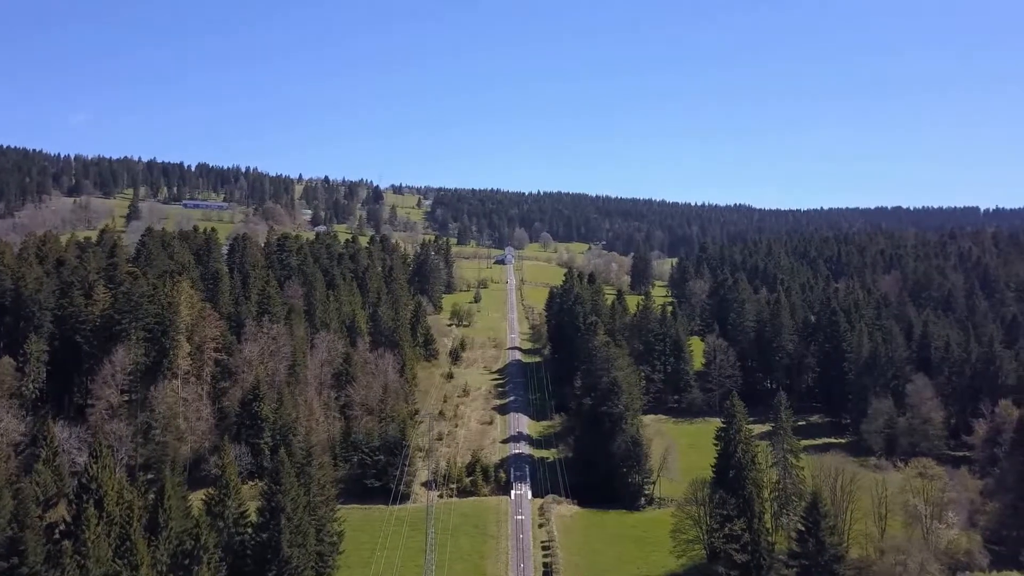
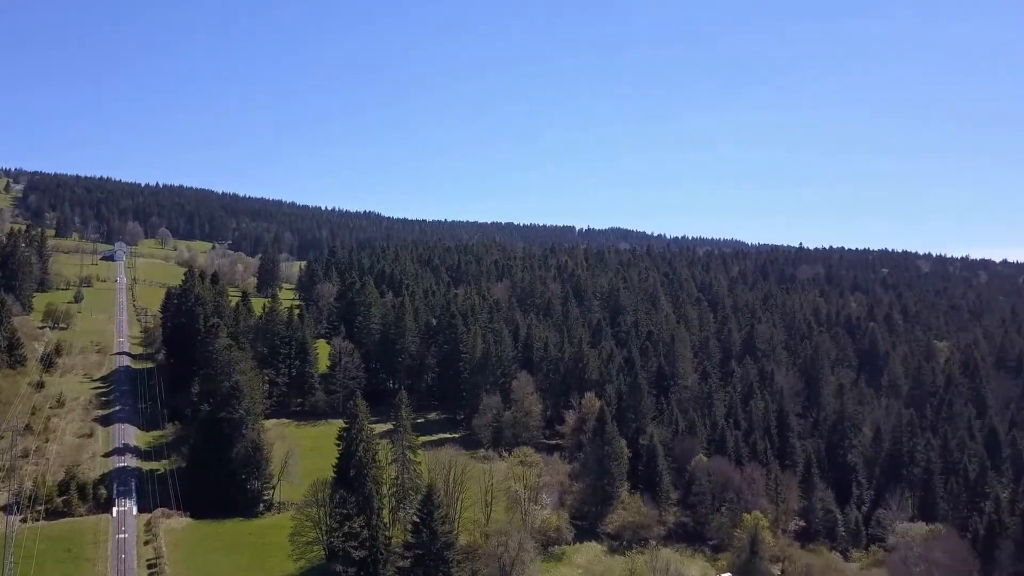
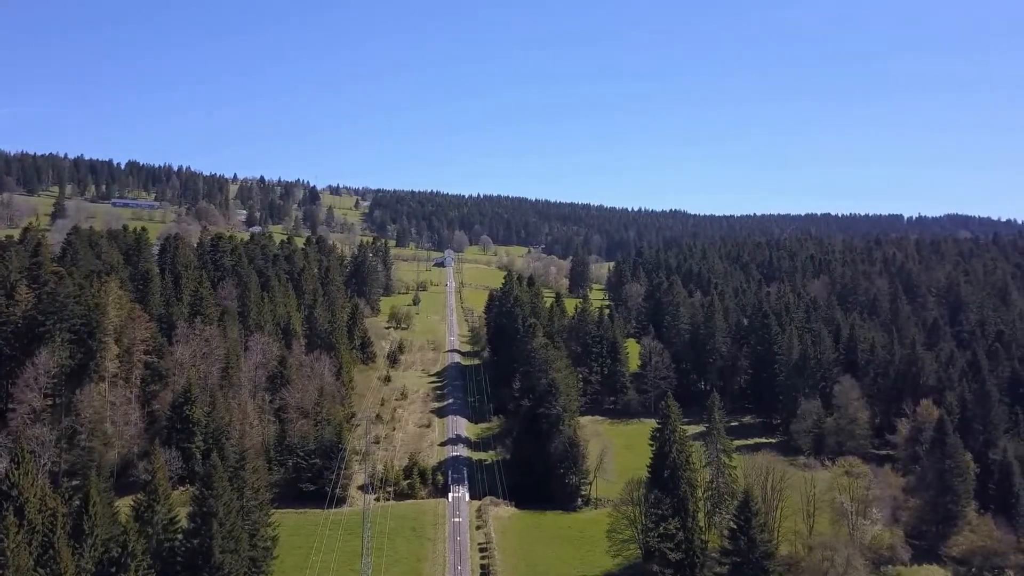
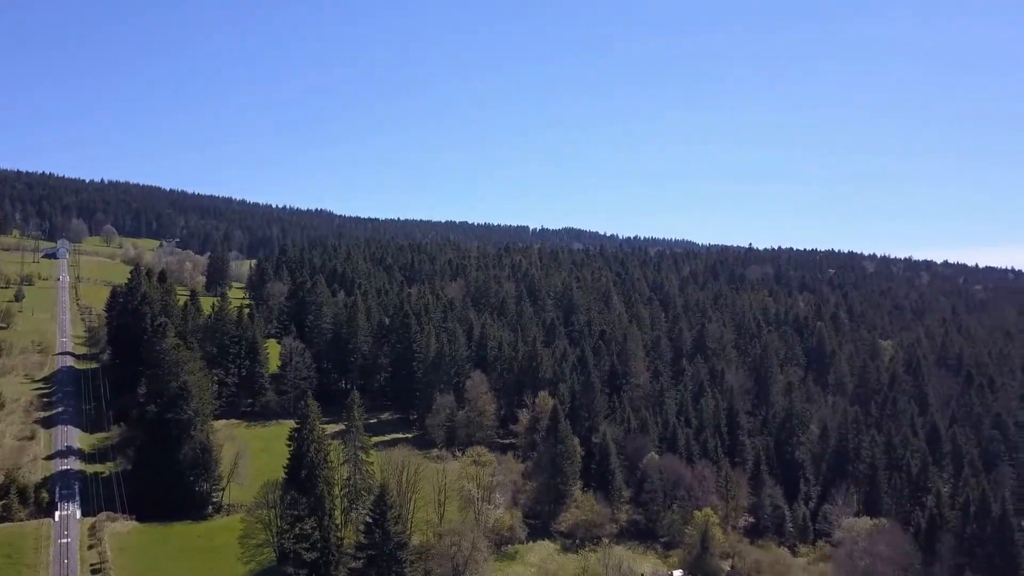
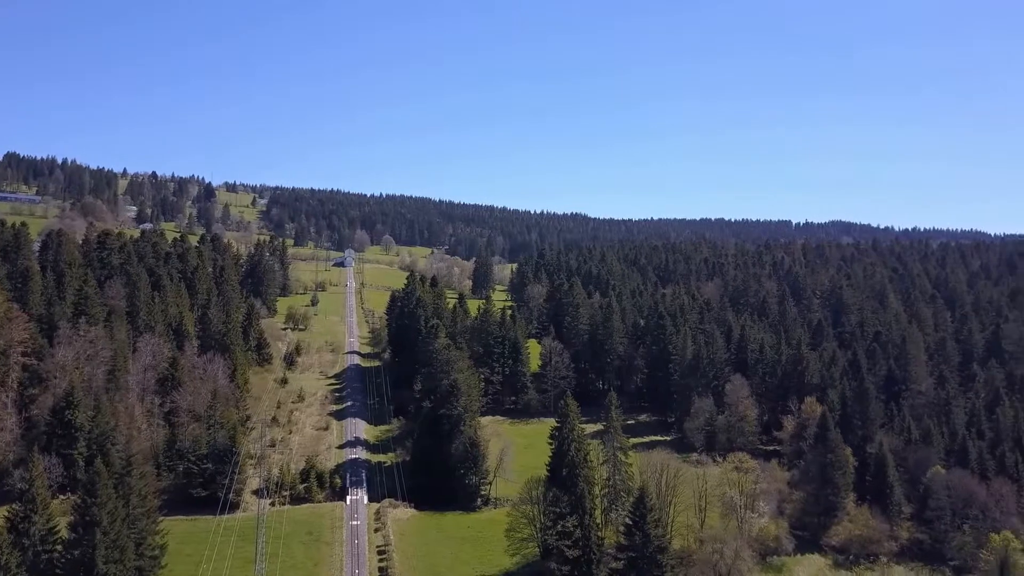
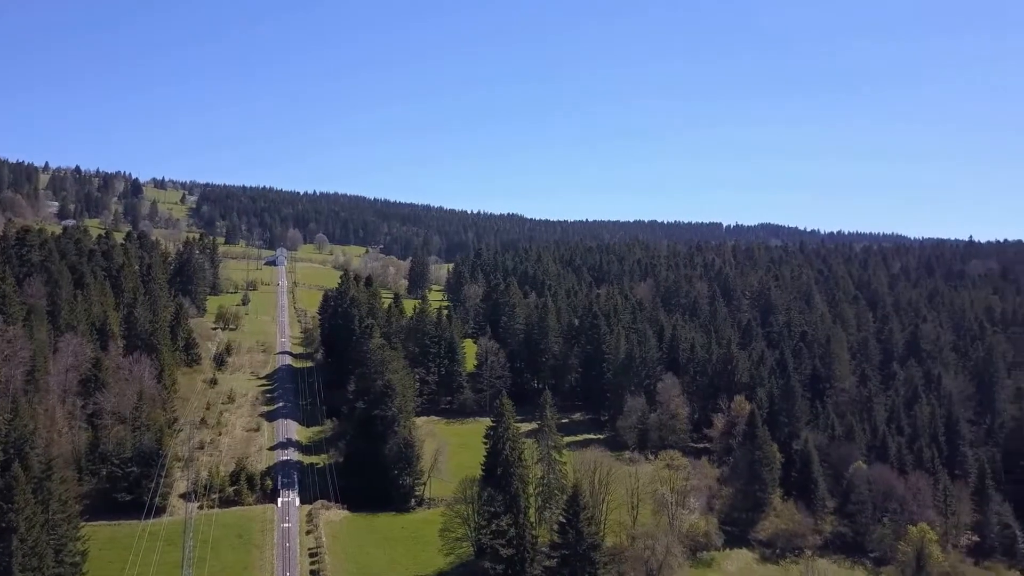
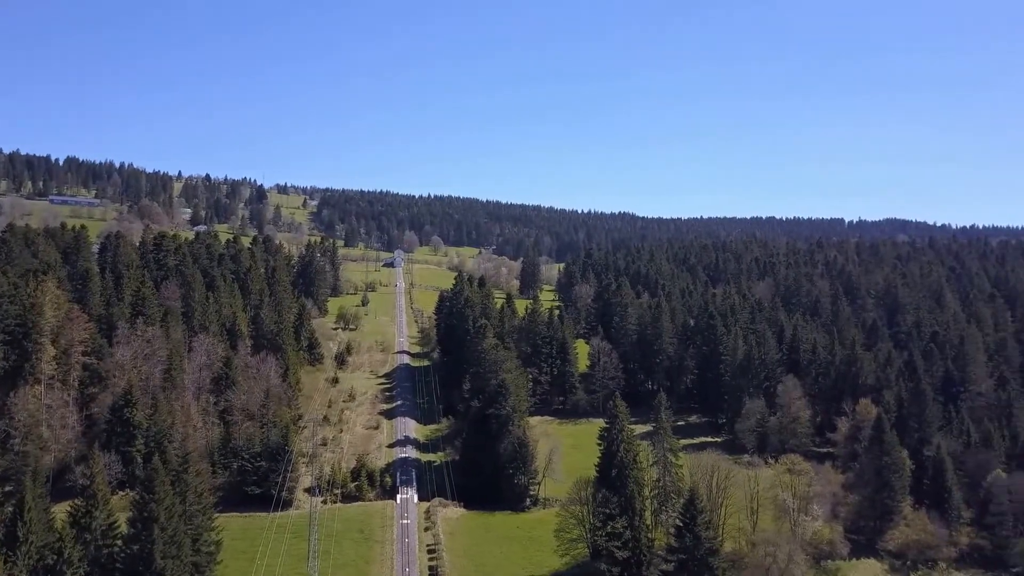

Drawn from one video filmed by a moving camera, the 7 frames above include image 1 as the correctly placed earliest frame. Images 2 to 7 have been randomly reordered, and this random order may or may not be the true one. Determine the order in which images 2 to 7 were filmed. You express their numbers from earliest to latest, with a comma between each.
3, 7, 5, 6, 2, 4
